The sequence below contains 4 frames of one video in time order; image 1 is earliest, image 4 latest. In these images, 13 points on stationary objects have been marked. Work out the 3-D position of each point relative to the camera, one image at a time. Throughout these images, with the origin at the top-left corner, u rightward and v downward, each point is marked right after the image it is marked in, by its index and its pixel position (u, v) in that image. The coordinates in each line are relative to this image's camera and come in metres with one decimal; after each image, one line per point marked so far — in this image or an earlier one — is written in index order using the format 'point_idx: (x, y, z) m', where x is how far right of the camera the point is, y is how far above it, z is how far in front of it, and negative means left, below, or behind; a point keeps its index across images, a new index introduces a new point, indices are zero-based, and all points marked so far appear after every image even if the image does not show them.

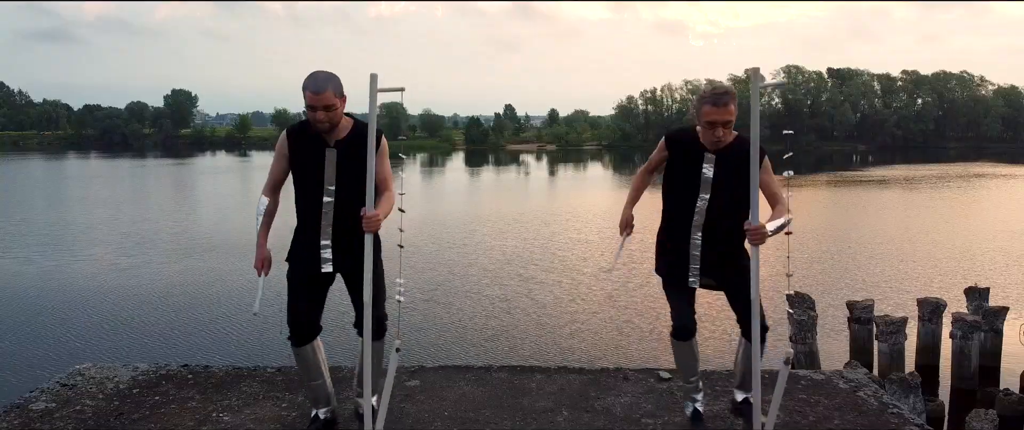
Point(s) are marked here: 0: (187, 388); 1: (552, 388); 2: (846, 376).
0: (-1.6, -0.8, +3.2) m
1: (+0.2, -0.8, +3.2) m
2: (+1.7, -0.8, +3.4) m
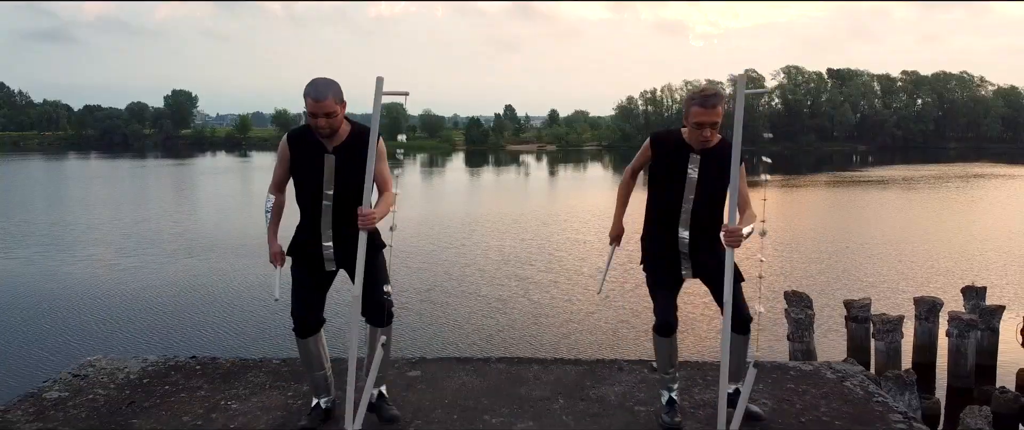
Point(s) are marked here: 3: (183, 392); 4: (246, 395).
0: (-1.6, -0.8, +3.3) m
1: (+0.2, -0.8, +3.3) m
2: (+1.7, -0.8, +3.5) m
3: (-1.6, -0.8, +3.2) m
4: (-1.3, -0.8, +3.1) m
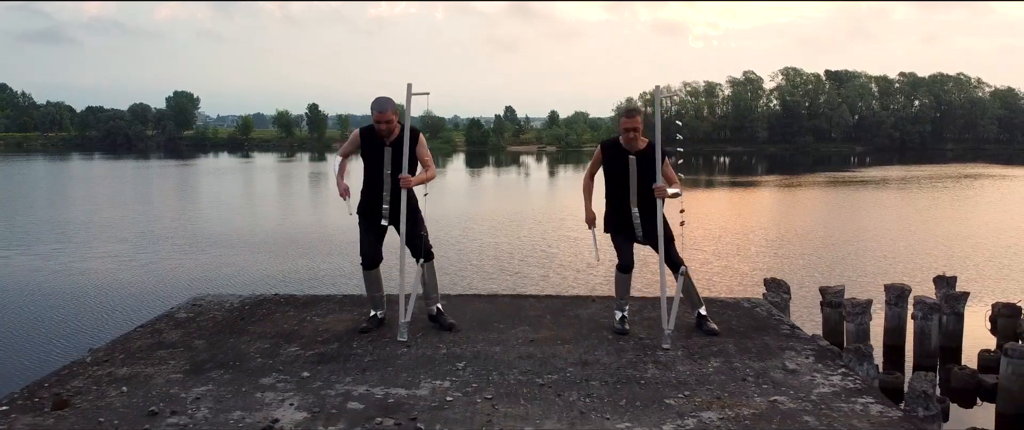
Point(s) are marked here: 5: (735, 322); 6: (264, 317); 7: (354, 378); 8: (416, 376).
0: (-1.6, -0.6, +4.6) m
1: (+0.2, -0.6, +4.5) m
2: (+1.7, -0.6, +4.7) m
3: (-1.6, -0.6, +4.4) m
4: (-1.2, -0.7, +4.4) m
5: (+1.4, -0.7, +4.2) m
6: (-1.6, -0.7, +4.3) m
7: (-0.8, -0.8, +3.3) m
8: (-0.5, -0.8, +3.3) m
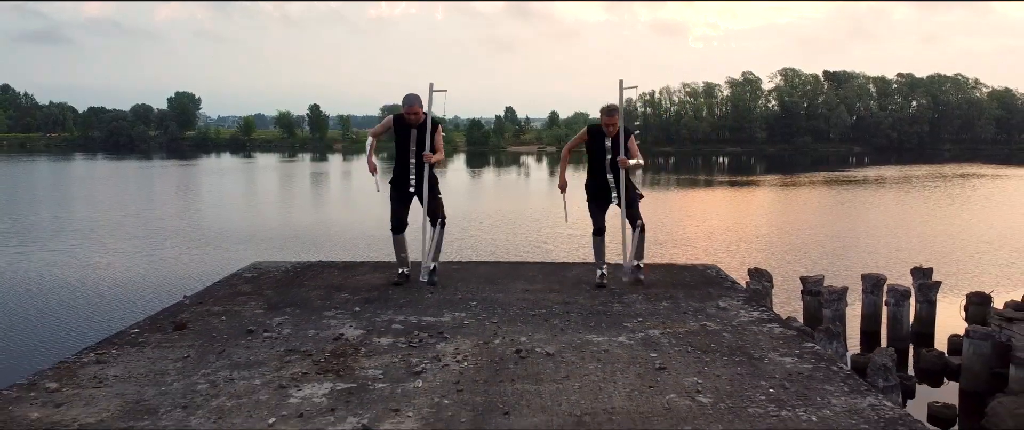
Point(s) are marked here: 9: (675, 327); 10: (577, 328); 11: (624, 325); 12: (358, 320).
0: (-1.6, -0.5, +5.6) m
1: (+0.2, -0.4, +5.6) m
2: (+1.7, -0.4, +5.8) m
3: (-1.6, -0.5, +5.5) m
4: (-1.2, -0.5, +5.4) m
5: (+1.4, -0.5, +5.3) m
6: (-1.6, -0.5, +5.4) m
7: (-0.8, -0.6, +4.4) m
8: (-0.5, -0.6, +4.4) m
9: (+1.0, -0.7, +4.1) m
10: (+0.4, -0.7, +4.0) m
11: (+0.7, -0.7, +4.0) m
12: (-1.0, -0.7, +4.2) m
